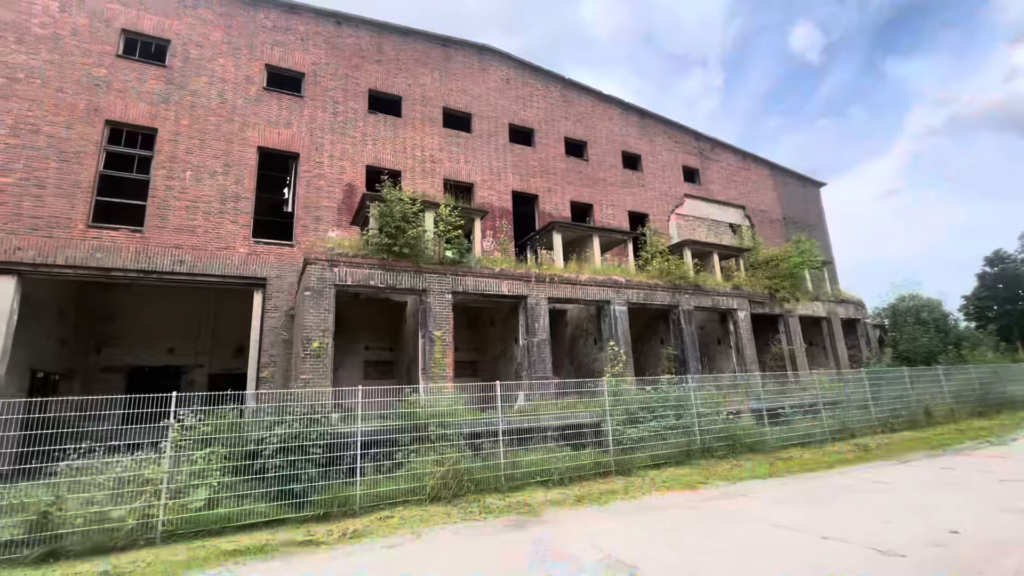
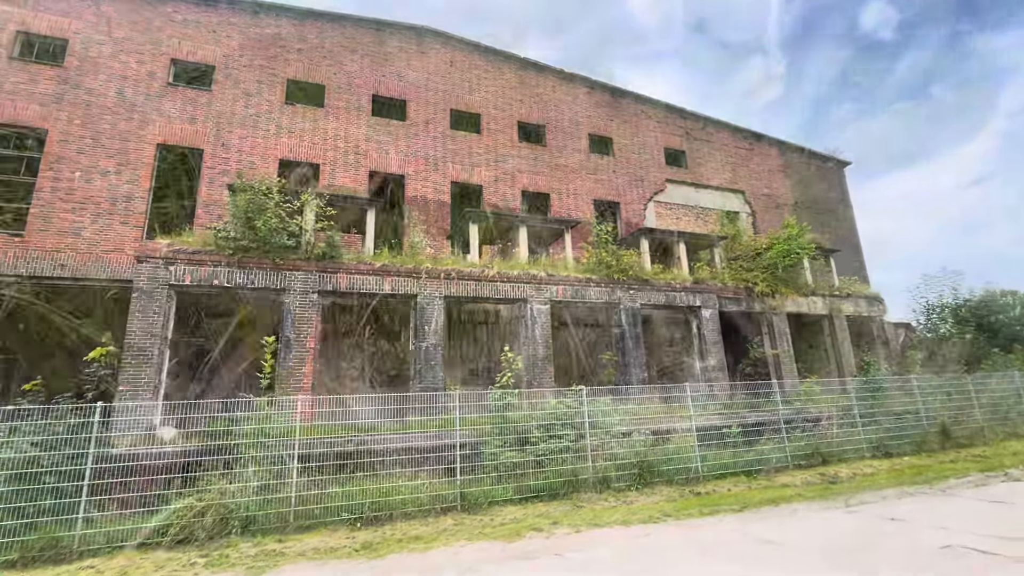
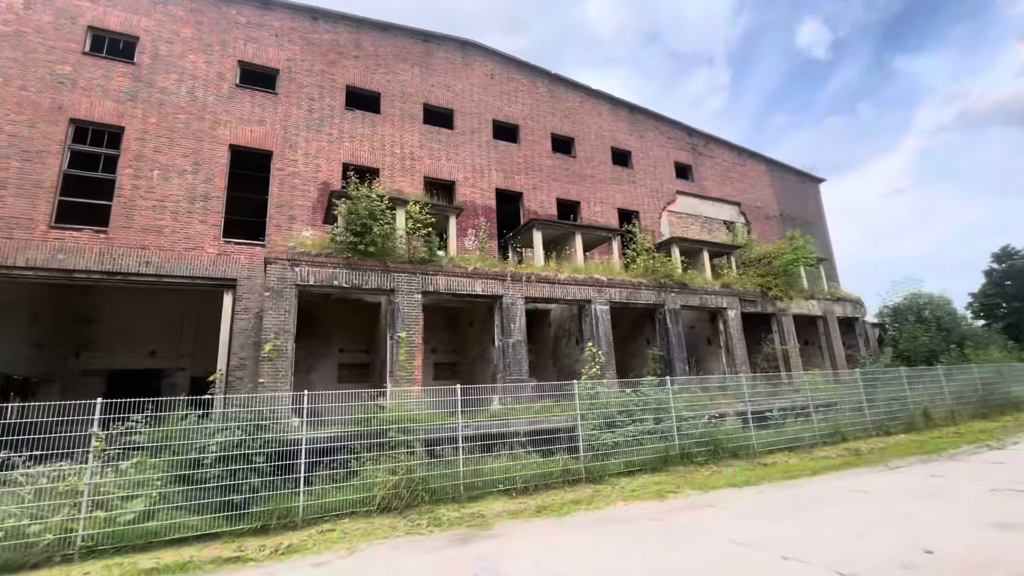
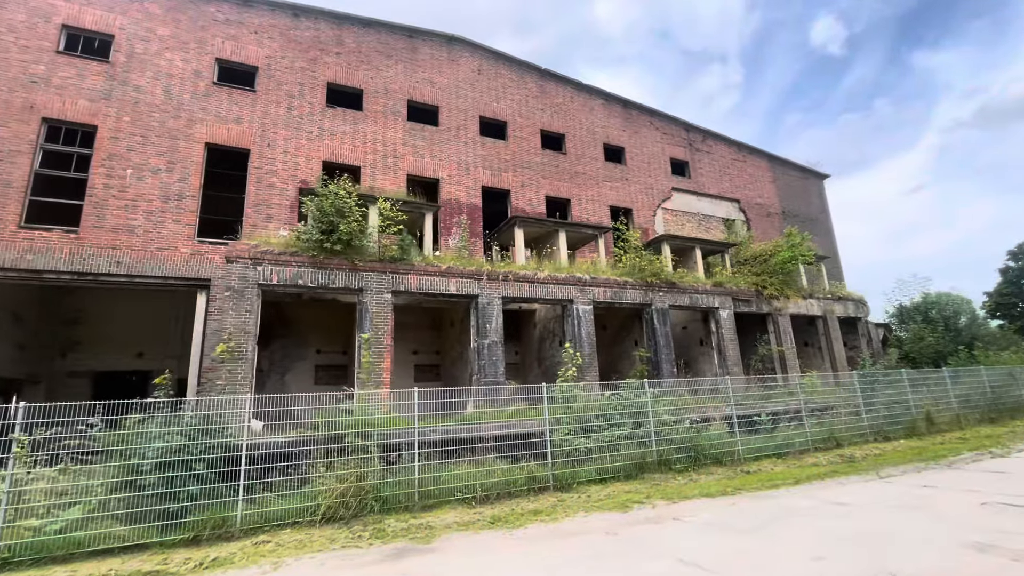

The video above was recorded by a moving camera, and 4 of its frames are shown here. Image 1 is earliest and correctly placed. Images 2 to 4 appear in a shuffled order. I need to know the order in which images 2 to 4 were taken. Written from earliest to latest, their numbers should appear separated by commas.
3, 4, 2
